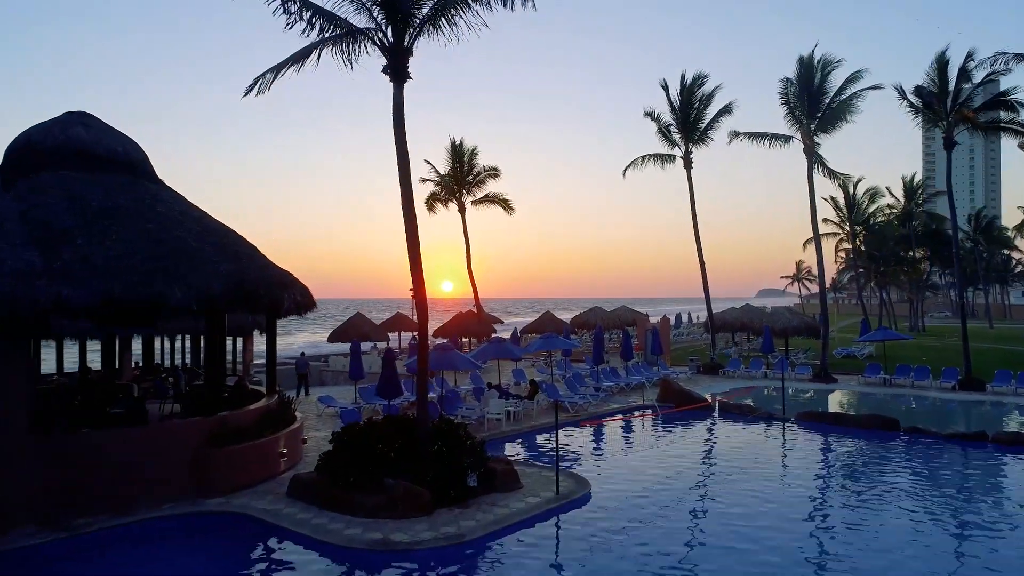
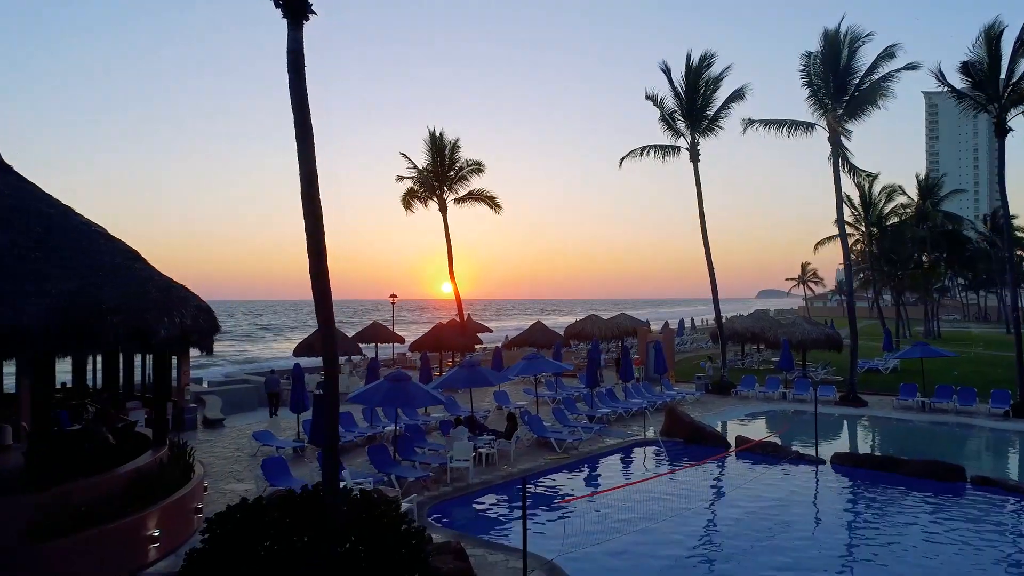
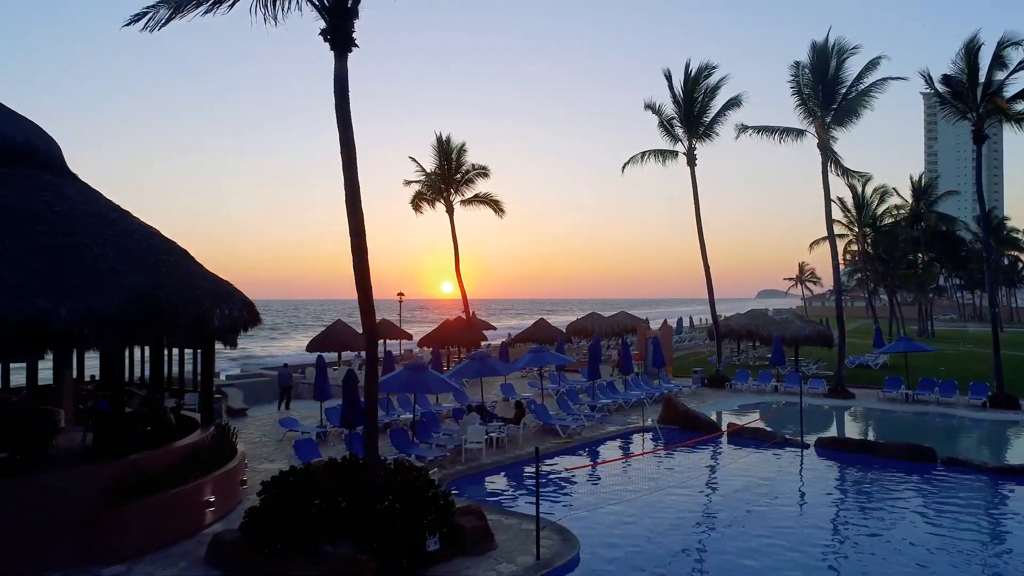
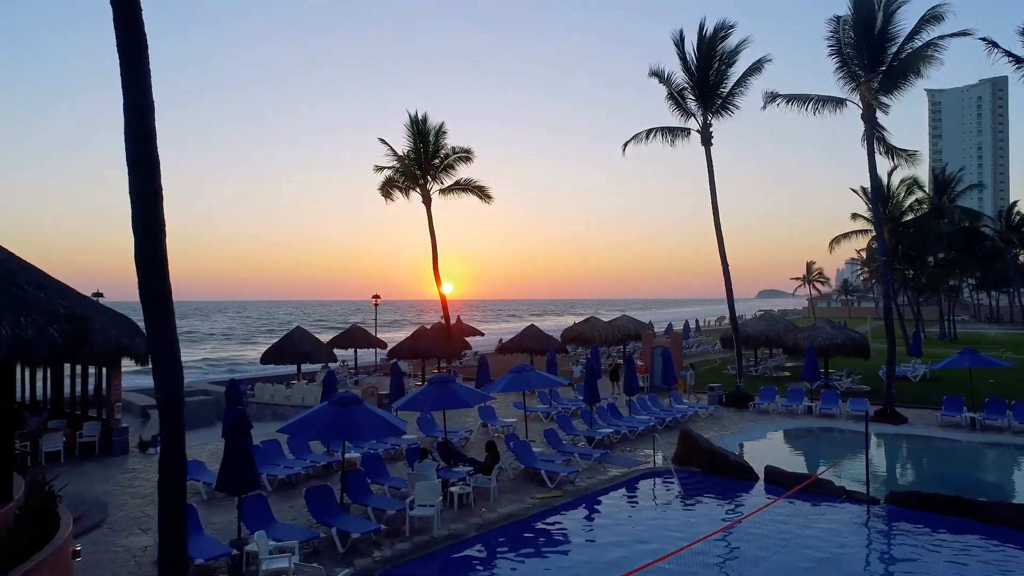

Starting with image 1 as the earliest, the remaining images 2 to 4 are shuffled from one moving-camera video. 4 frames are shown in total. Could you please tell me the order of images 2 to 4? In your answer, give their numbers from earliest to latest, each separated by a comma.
3, 2, 4
